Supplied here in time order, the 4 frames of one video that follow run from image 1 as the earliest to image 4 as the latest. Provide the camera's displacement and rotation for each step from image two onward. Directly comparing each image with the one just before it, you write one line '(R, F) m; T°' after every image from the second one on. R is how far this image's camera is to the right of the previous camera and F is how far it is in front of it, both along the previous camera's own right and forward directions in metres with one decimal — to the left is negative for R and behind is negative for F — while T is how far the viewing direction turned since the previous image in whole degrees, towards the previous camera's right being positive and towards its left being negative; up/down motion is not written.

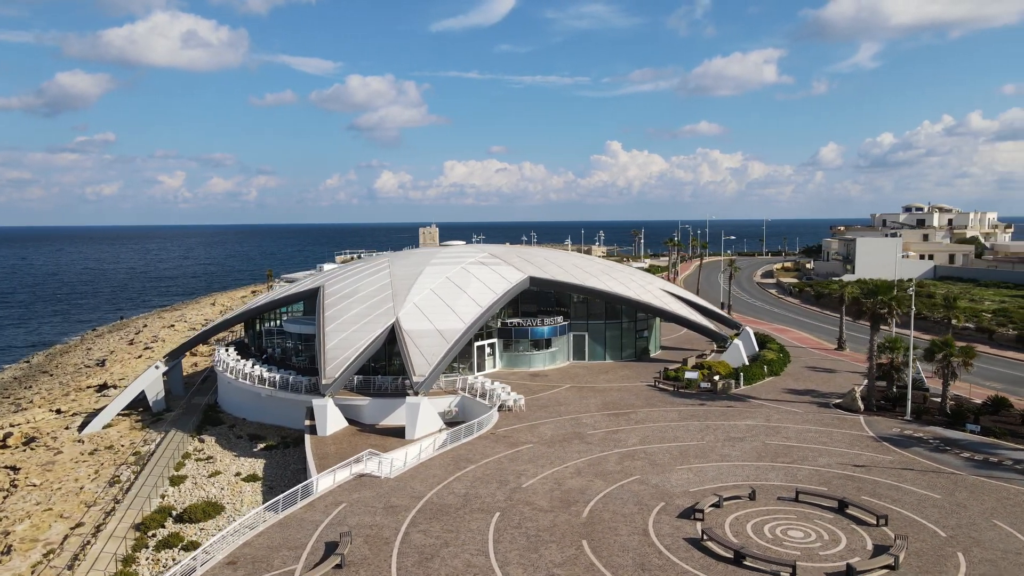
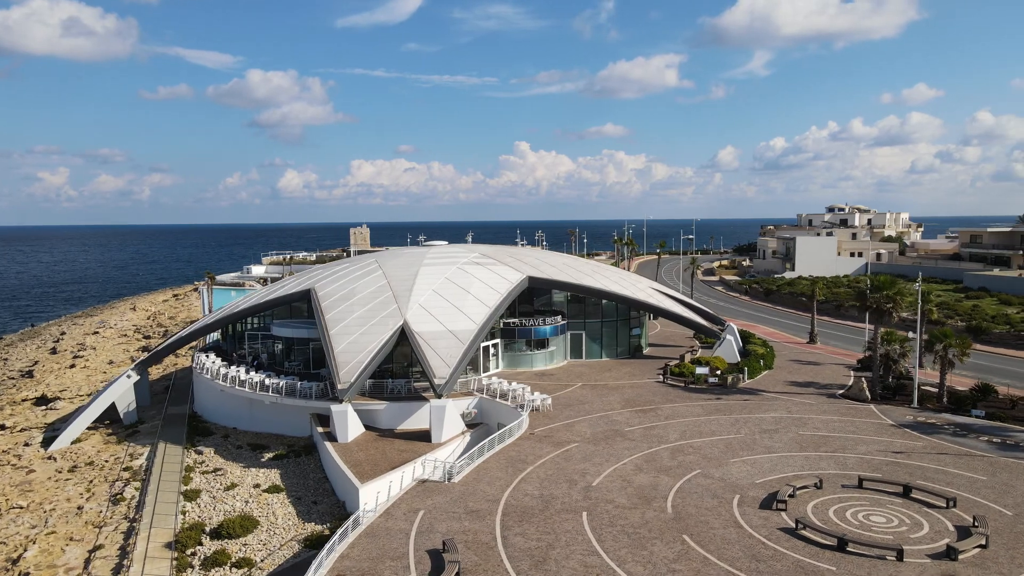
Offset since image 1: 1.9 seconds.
(-4.4, +0.4) m; +7°
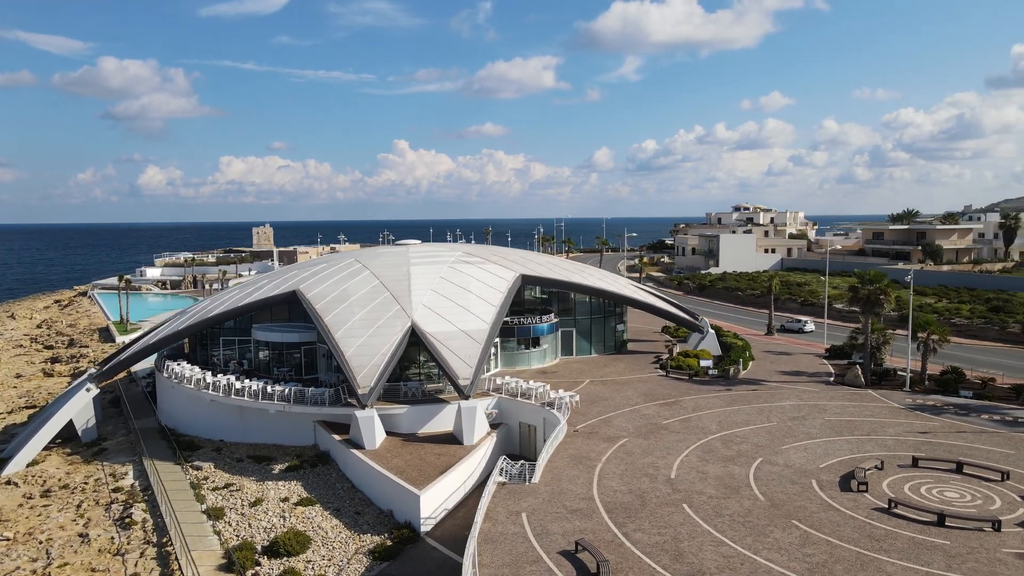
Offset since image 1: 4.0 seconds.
(-5.5, +0.6) m; +9°
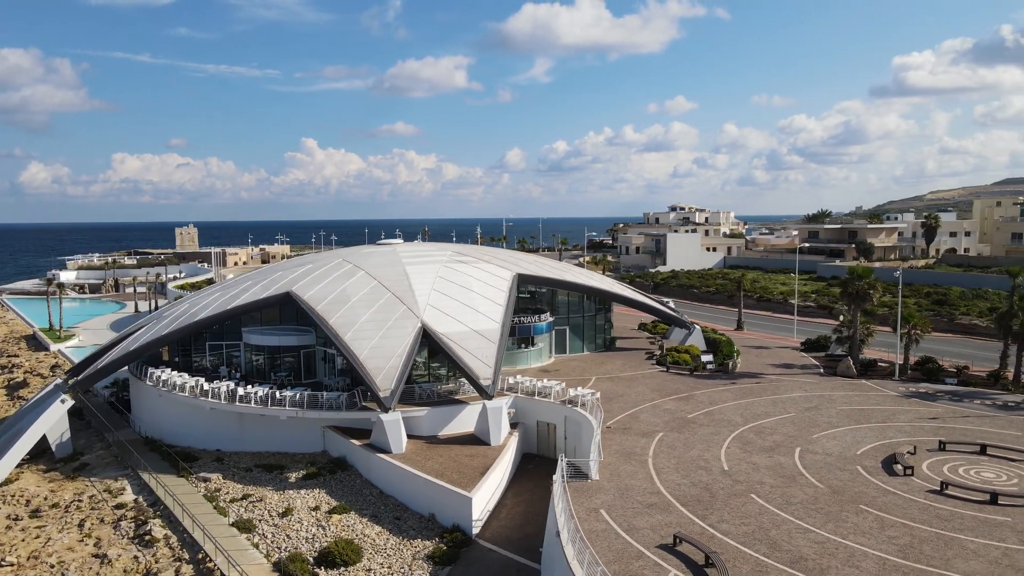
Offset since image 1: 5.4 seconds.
(-4.1, +0.3) m; +6°
